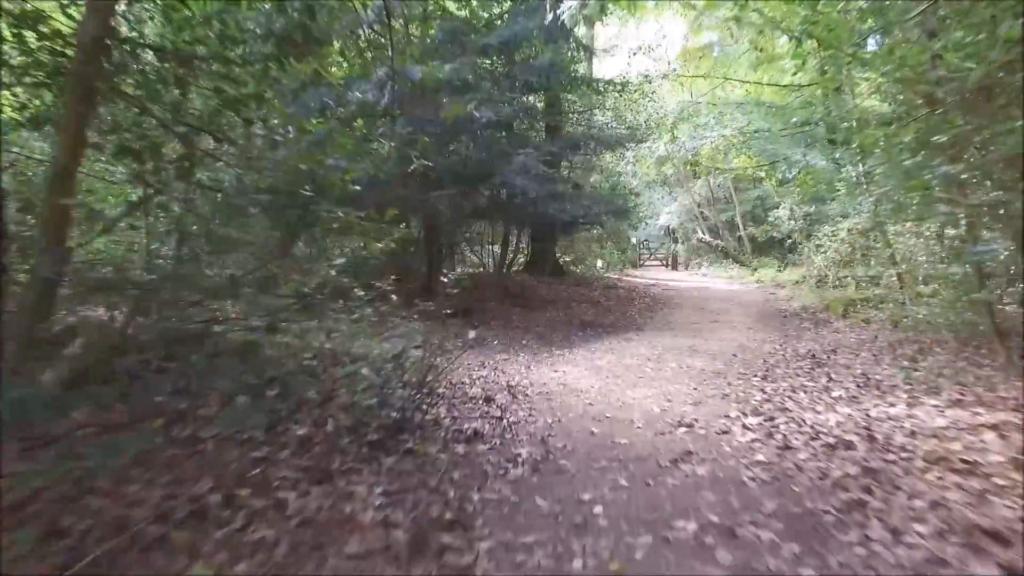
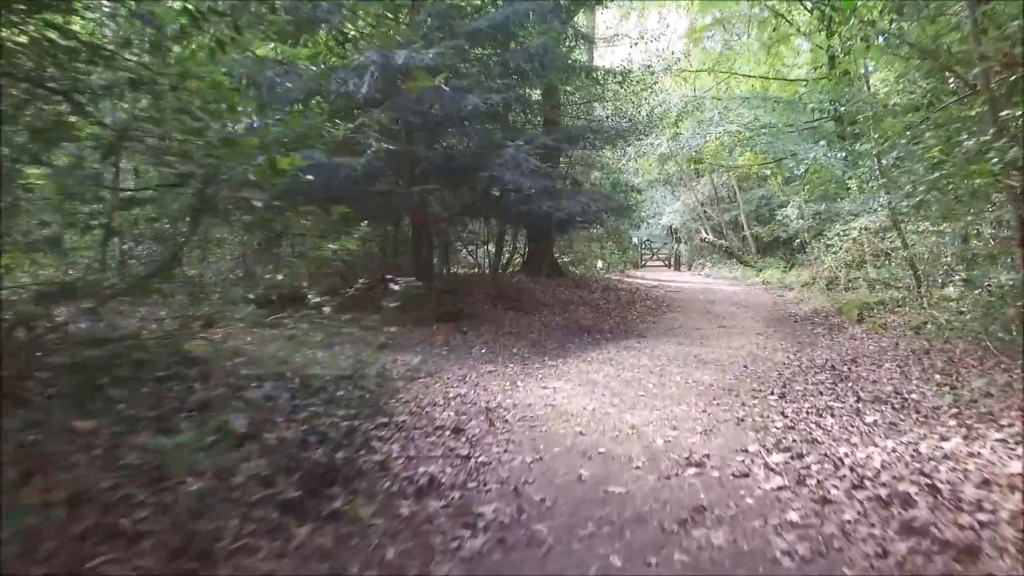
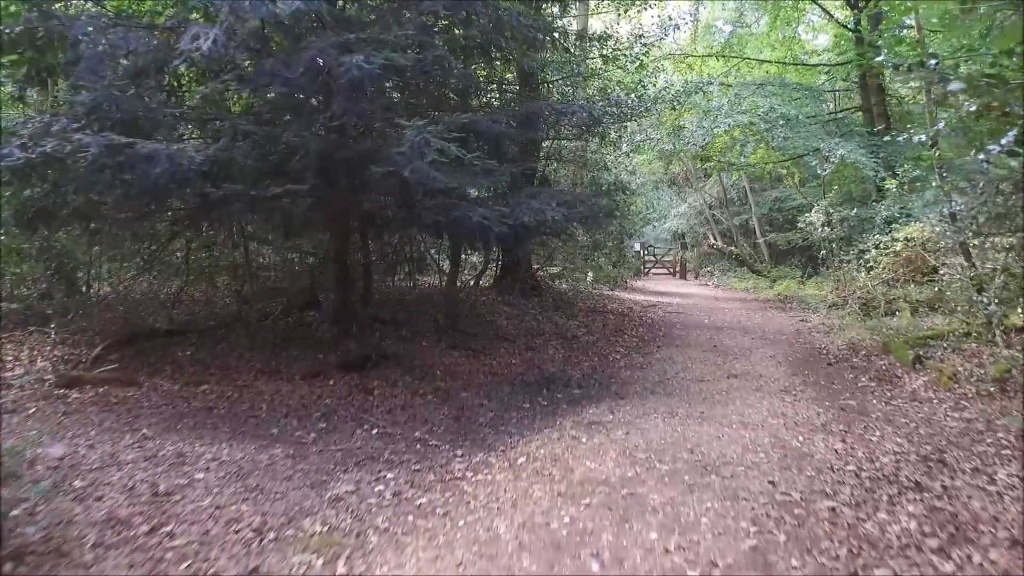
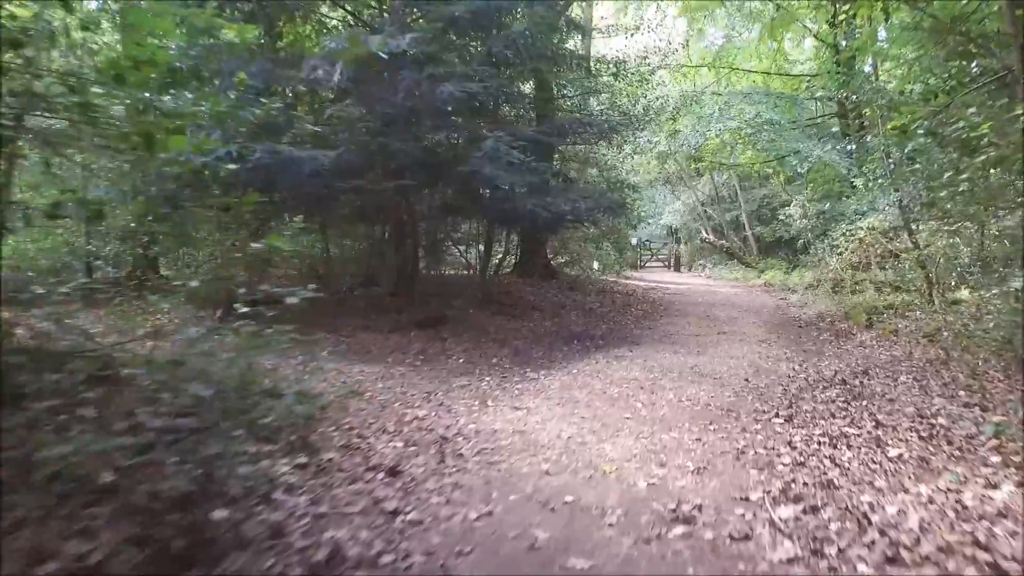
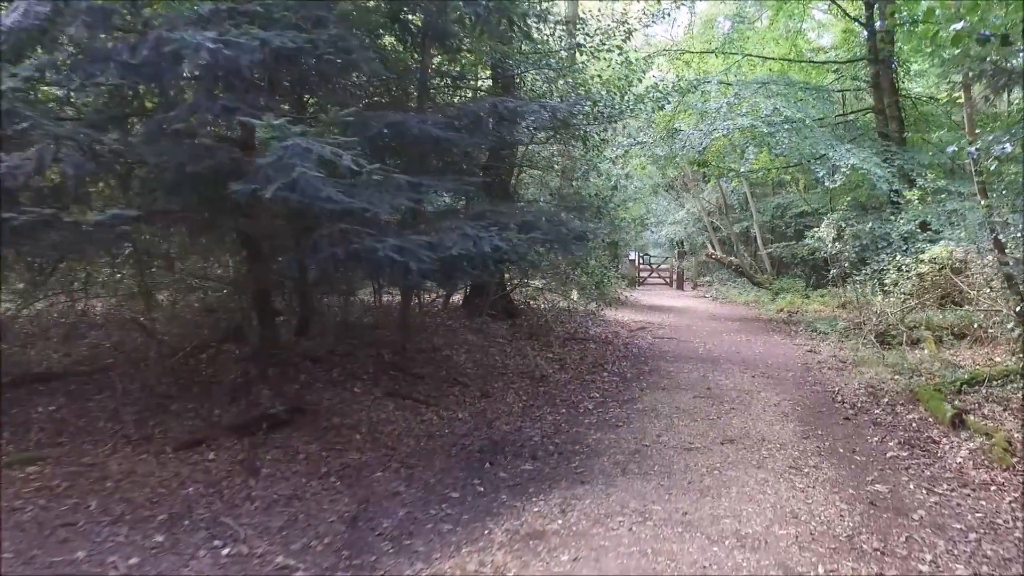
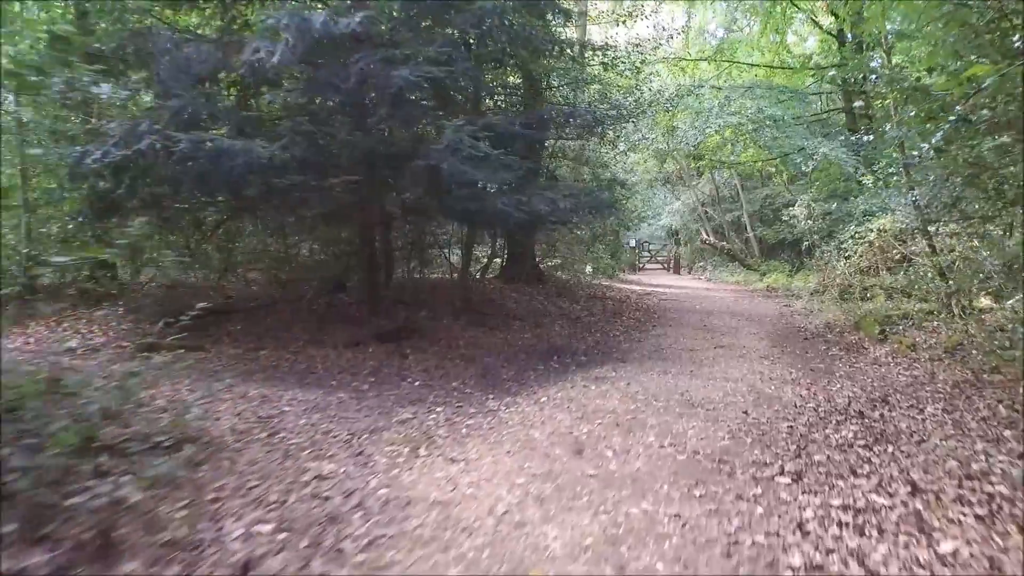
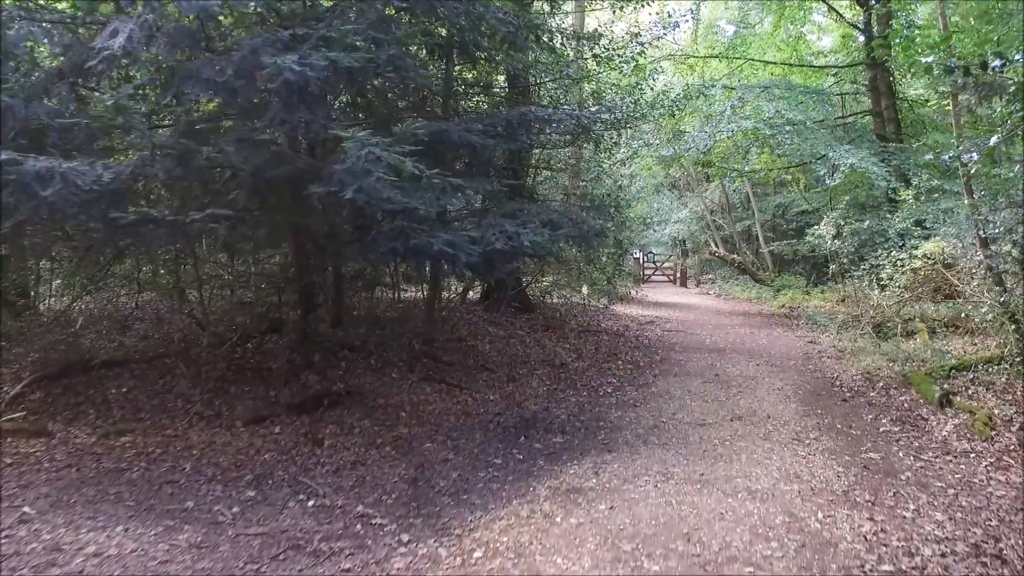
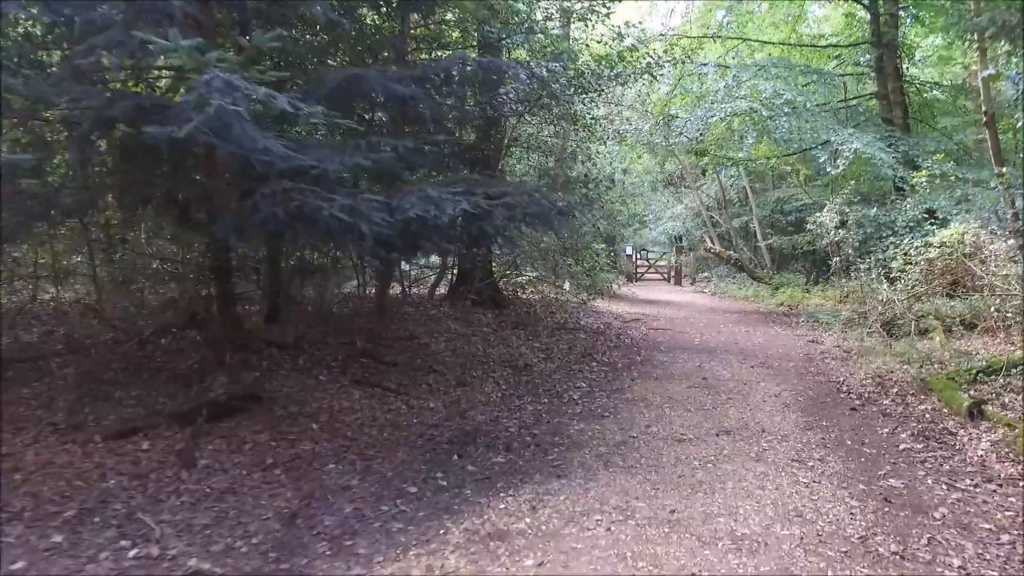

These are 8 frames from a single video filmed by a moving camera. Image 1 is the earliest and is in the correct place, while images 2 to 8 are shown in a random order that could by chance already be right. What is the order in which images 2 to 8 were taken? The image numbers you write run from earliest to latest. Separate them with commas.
2, 4, 6, 3, 7, 5, 8
